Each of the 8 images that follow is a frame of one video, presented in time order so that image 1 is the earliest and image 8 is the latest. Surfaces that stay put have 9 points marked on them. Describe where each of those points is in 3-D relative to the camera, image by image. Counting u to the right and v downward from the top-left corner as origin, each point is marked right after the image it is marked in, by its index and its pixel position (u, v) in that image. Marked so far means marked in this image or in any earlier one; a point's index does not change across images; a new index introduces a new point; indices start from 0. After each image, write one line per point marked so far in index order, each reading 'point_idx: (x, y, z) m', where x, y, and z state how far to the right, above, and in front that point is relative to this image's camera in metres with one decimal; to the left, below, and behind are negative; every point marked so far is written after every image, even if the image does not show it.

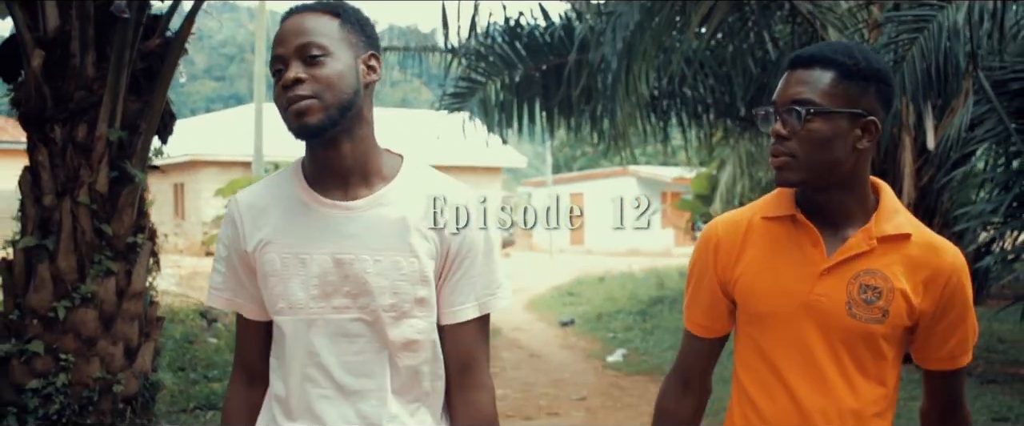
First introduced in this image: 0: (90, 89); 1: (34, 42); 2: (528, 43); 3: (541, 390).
0: (-1.6, +0.5, +4.0) m
1: (-1.8, +0.7, +4.0) m
2: (+0.1, +1.0, +6.3) m
3: (+0.2, -1.0, +5.9) m
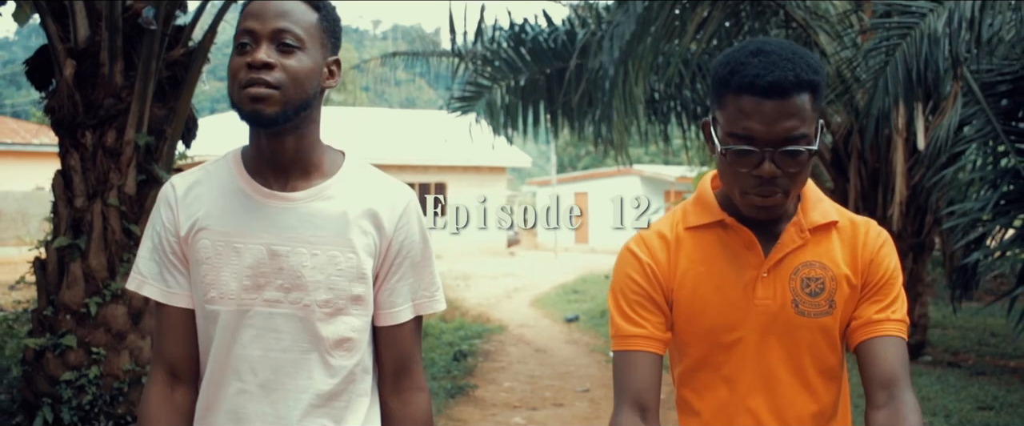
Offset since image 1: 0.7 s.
0: (-1.6, +0.5, +4.2) m
1: (-1.8, +0.6, +4.2) m
2: (+0.1, +1.0, +6.5) m
3: (+0.2, -1.0, +6.1) m
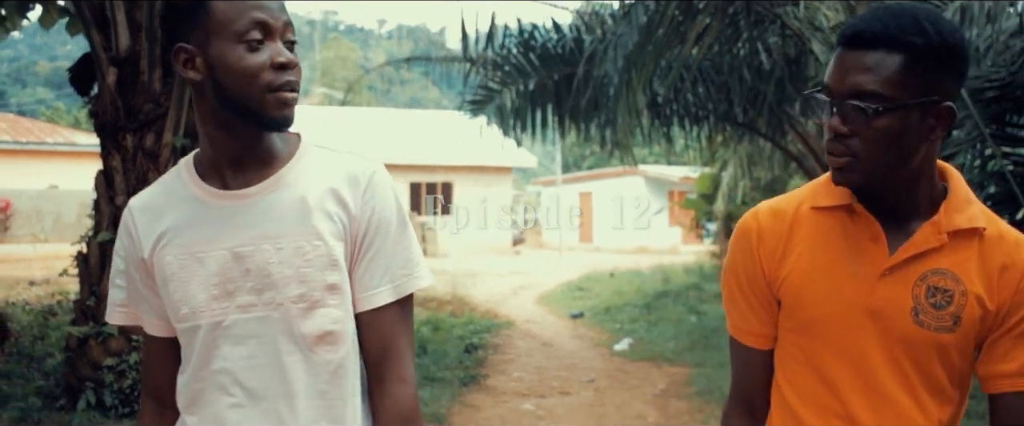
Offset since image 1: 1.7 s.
0: (-1.5, +0.5, +4.5) m
1: (-1.7, +0.7, +4.5) m
2: (+0.2, +1.0, +6.8) m
3: (+0.3, -1.0, +6.4) m
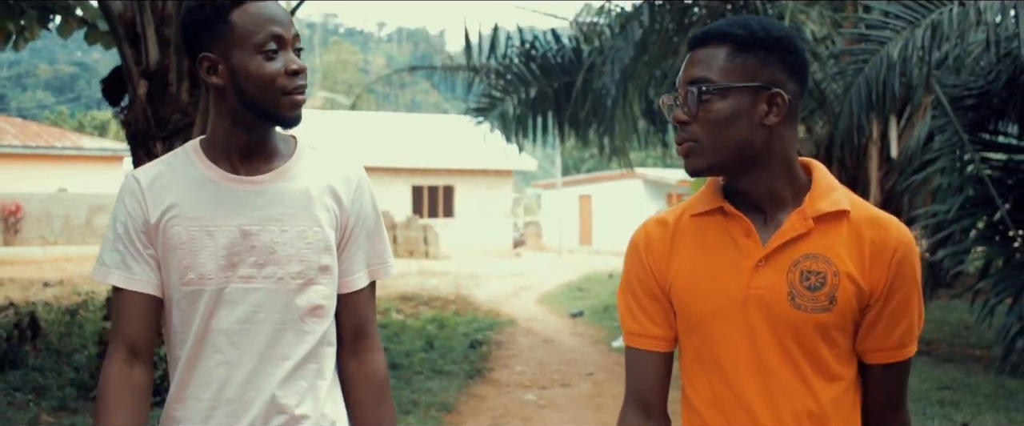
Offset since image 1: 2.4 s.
0: (-1.5, +0.5, +4.8) m
1: (-1.7, +0.6, +4.8) m
2: (+0.2, +1.0, +7.1) m
3: (+0.3, -1.0, +6.7) m
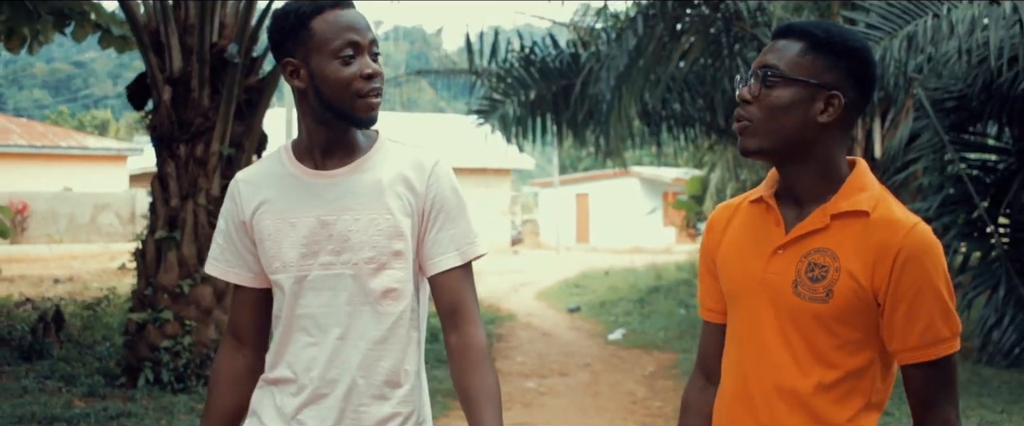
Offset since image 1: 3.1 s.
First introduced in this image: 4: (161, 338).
0: (-1.5, +0.5, +5.1) m
1: (-1.7, +0.7, +5.1) m
2: (+0.2, +1.0, +7.4) m
3: (+0.3, -1.0, +7.0) m
4: (-1.9, -0.7, +5.5) m
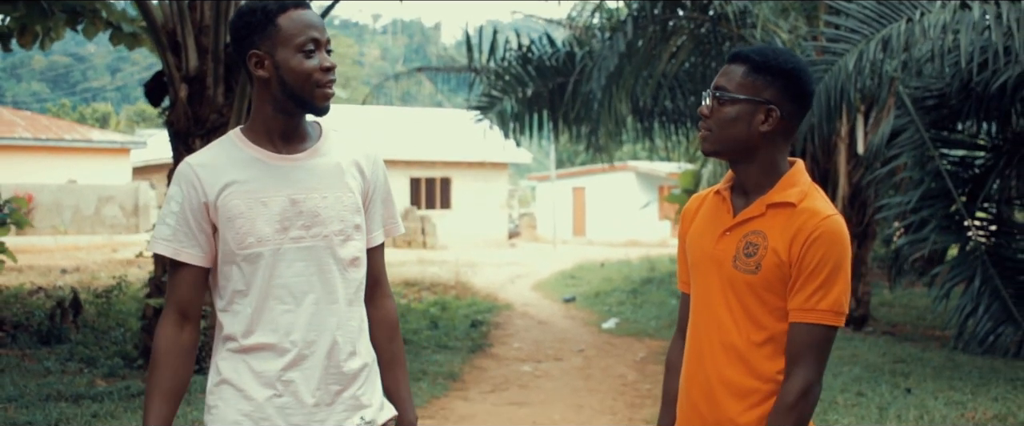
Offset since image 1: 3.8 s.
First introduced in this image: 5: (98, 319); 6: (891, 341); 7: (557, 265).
0: (-1.5, +0.5, +5.4) m
1: (-1.7, +0.7, +5.4) m
2: (+0.2, +1.1, +7.7) m
3: (+0.3, -0.9, +7.3) m
4: (-1.9, -0.6, +5.8) m
5: (-2.8, -0.7, +6.9) m
6: (+2.6, -0.9, +7.1) m
7: (+0.7, -0.8, +15.4) m
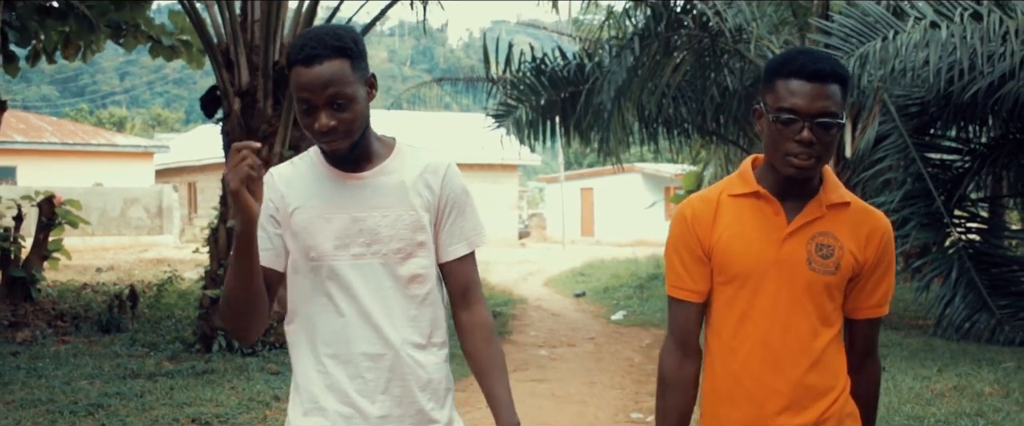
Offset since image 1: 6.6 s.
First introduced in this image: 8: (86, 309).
0: (-1.4, +0.5, +6.1) m
1: (-1.6, +0.7, +6.0) m
2: (+0.3, +1.1, +8.4) m
3: (+0.4, -0.9, +8.0) m
4: (-1.8, -0.6, +6.4) m
5: (-2.7, -0.7, +7.6) m
6: (+2.7, -0.9, +7.7) m
7: (+0.8, -0.8, +16.0) m
8: (-3.2, -0.7, +7.7) m
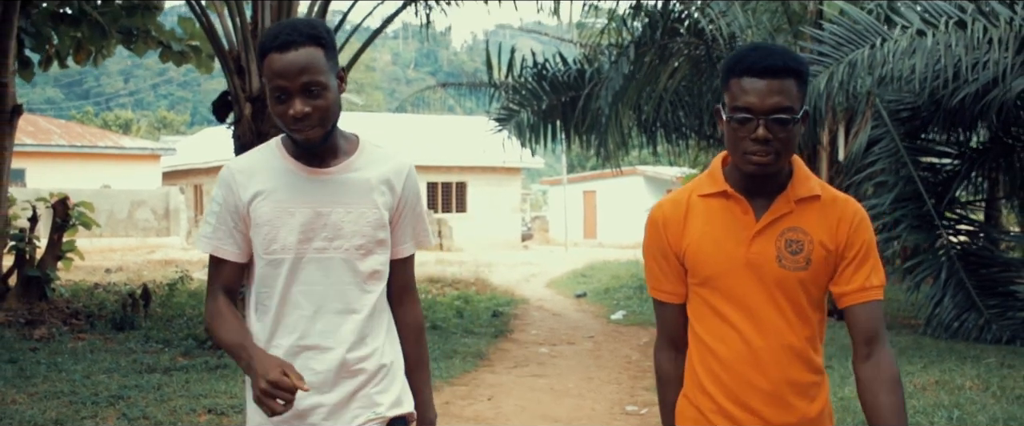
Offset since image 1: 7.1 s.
0: (-1.4, +0.5, +6.3) m
1: (-1.6, +0.7, +6.3) m
2: (+0.3, +1.1, +8.6) m
3: (+0.4, -0.9, +8.2) m
4: (-1.8, -0.6, +6.6) m
5: (-2.6, -0.7, +7.8) m
6: (+2.7, -0.9, +7.9) m
7: (+0.9, -0.8, +16.2) m
8: (-3.1, -0.7, +7.9) m
